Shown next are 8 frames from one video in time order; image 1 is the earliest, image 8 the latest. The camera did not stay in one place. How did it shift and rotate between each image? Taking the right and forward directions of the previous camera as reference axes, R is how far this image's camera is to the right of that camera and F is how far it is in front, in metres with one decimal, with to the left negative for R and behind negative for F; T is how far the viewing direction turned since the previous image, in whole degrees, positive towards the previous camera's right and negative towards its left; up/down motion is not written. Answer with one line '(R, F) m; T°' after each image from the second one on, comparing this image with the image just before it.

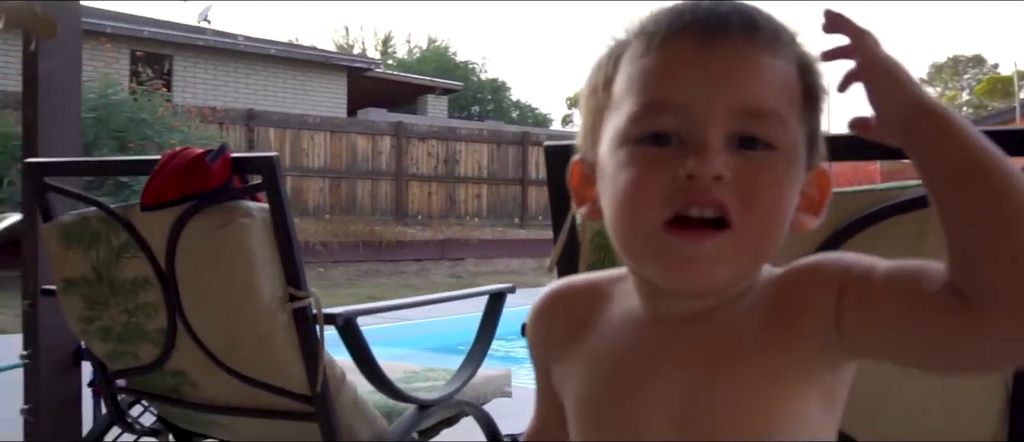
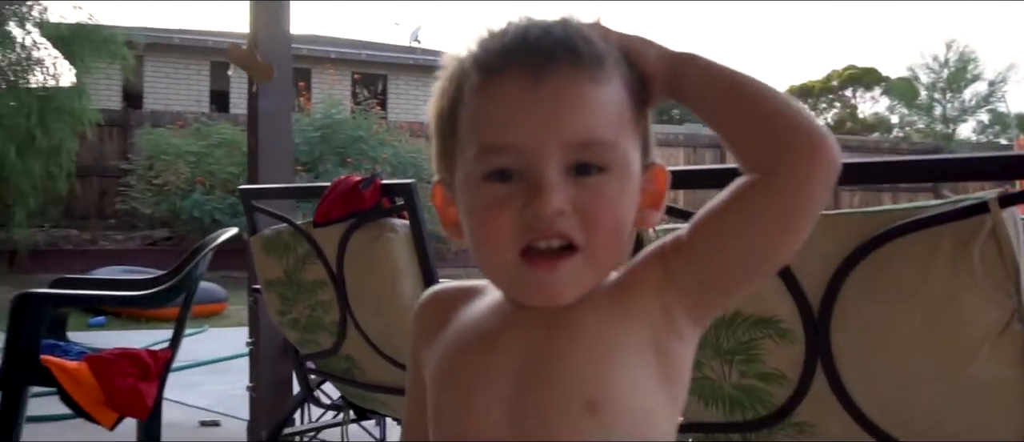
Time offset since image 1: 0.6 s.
(+0.2, -0.2) m; -14°
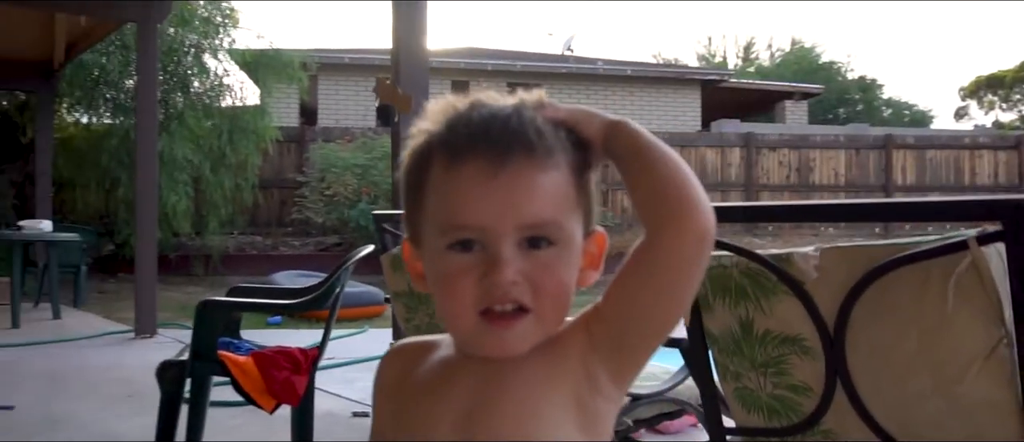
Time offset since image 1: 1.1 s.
(+0.2, -0.2) m; -11°
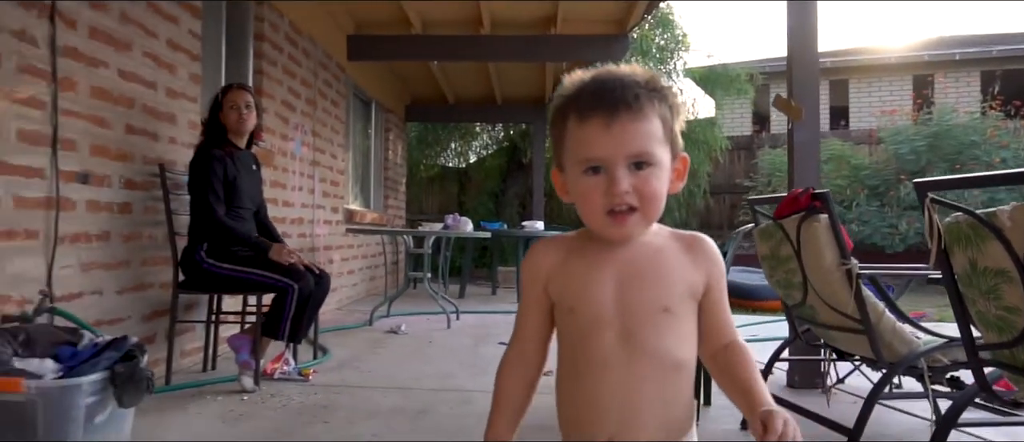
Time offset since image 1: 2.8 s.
(+0.4, -0.8) m; -32°
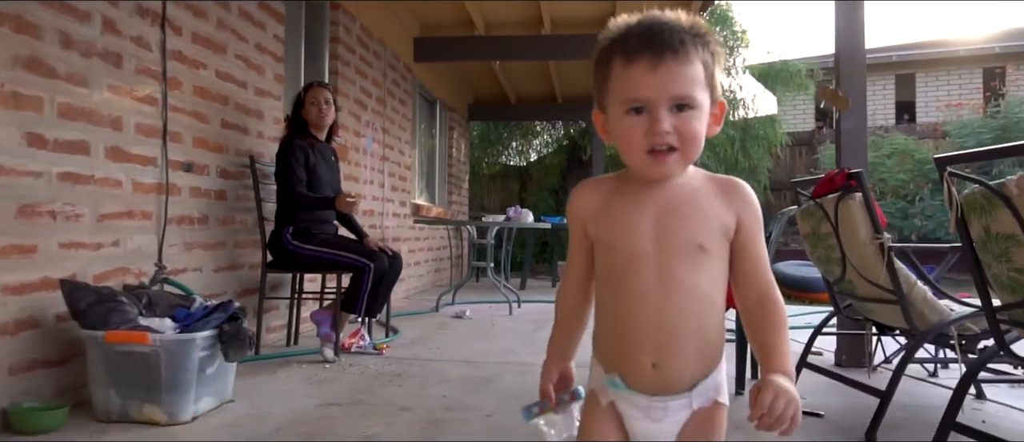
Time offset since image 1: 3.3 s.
(0.0, -0.3) m; -4°
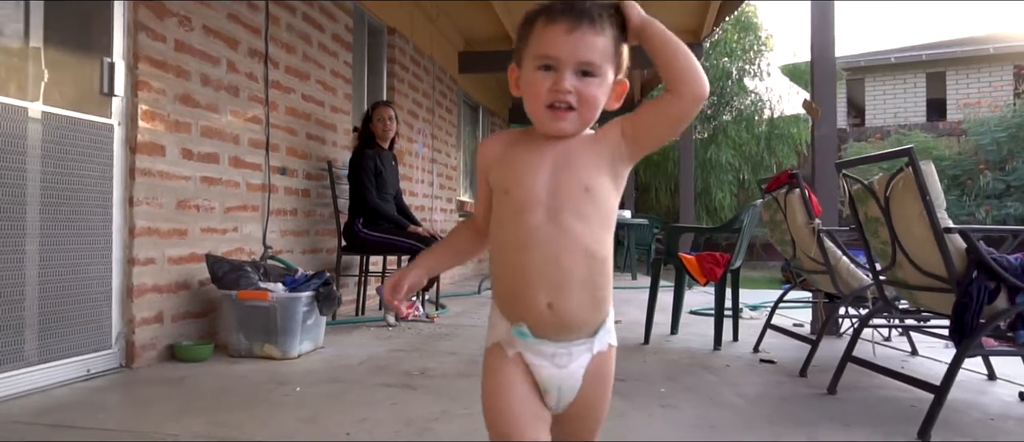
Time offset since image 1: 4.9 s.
(+0.1, -0.8) m; -3°
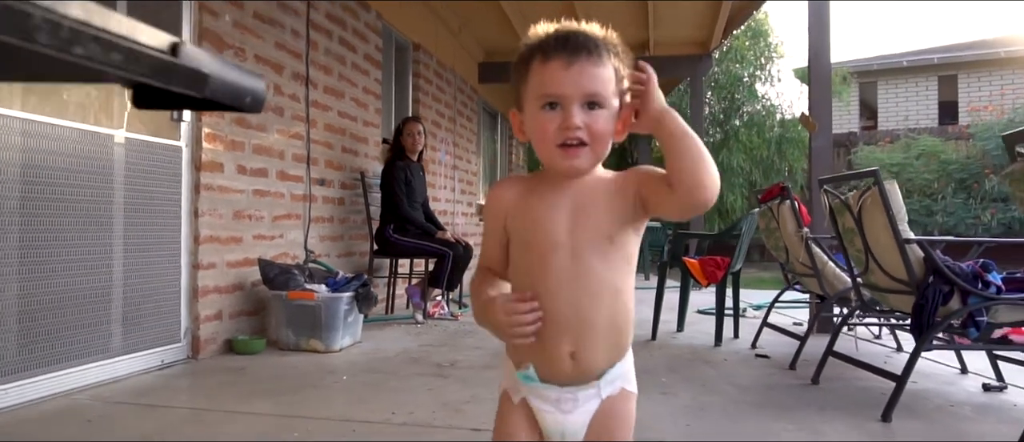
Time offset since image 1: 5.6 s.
(0.0, -0.4) m; -1°
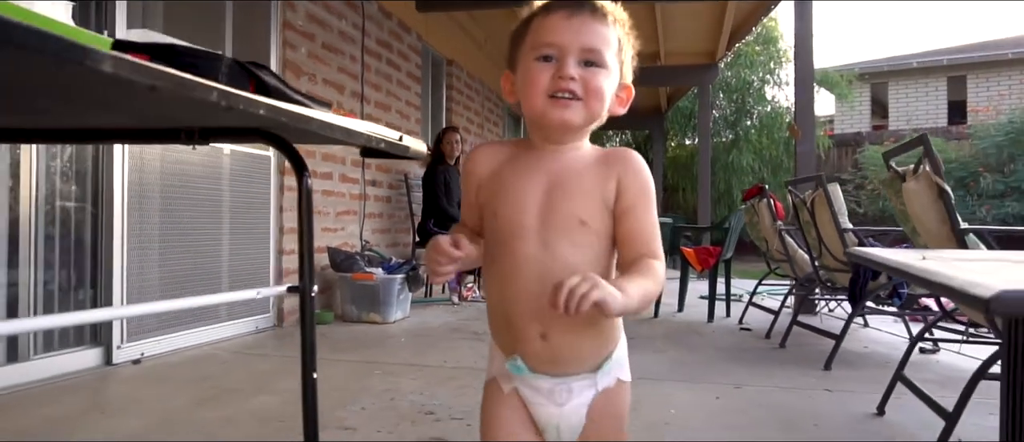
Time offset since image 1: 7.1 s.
(0.0, -0.8) m; -2°
